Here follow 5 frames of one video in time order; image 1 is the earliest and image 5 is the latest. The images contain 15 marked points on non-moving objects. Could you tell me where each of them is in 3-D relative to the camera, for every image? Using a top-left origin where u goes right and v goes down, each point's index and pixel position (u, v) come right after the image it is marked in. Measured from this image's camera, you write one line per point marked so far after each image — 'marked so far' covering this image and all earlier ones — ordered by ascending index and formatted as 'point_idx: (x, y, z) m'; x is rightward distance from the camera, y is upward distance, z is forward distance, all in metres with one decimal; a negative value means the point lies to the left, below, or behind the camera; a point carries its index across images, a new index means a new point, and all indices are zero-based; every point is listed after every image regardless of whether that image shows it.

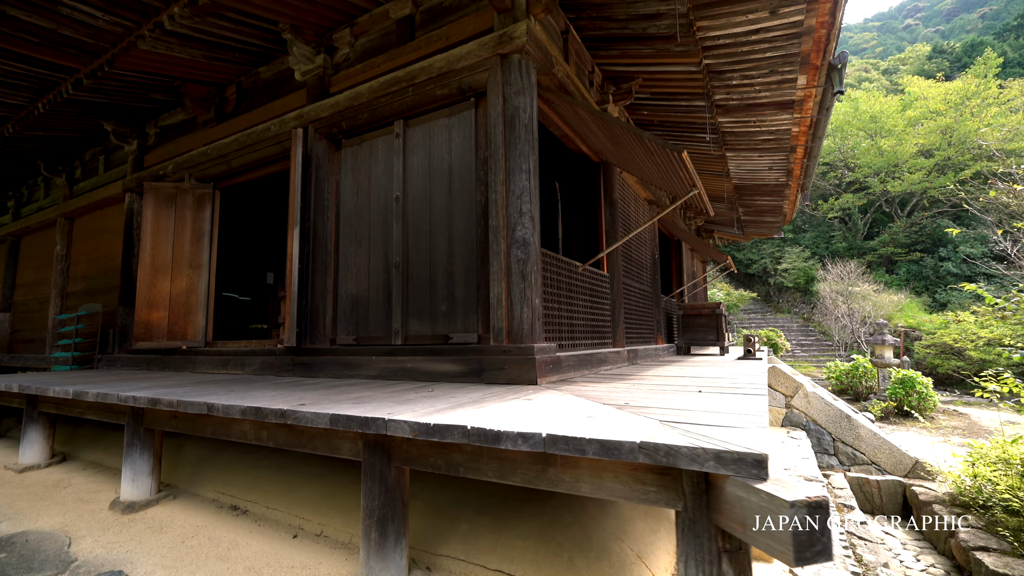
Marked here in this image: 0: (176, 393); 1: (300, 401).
0: (-2.0, -0.6, +2.7) m
1: (-1.0, -0.6, +2.2) m
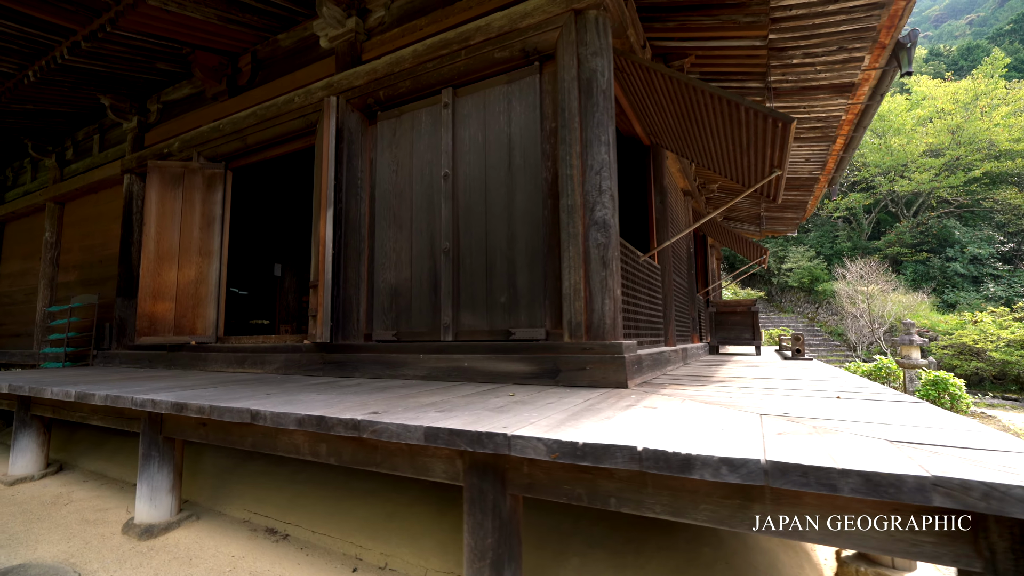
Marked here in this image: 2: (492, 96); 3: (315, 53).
0: (-1.6, -0.6, +2.3) m
1: (-0.6, -0.5, +1.8) m
2: (-0.1, +1.3, +3.1) m
3: (-1.7, +2.1, +4.0) m
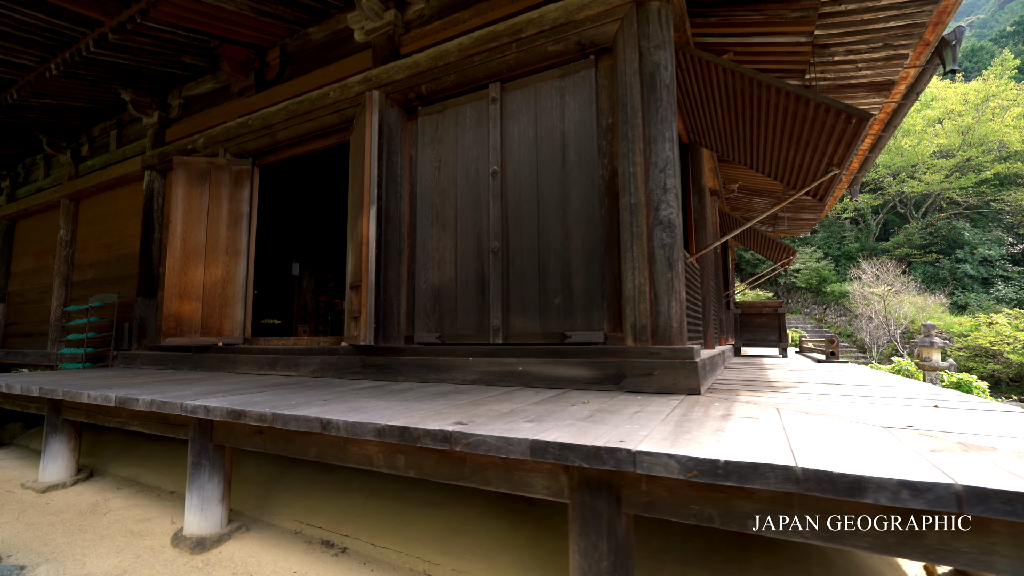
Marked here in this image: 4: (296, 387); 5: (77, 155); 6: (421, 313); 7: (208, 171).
0: (-1.2, -0.6, +2.2) m
1: (-0.2, -0.5, +1.7) m
2: (+0.2, +1.3, +3.0) m
3: (-1.4, +2.1, +3.9) m
4: (-1.3, -0.6, +2.8) m
5: (-5.8, +1.8, +6.1) m
6: (-0.6, -0.2, +3.3) m
7: (-2.9, +1.1, +4.3) m
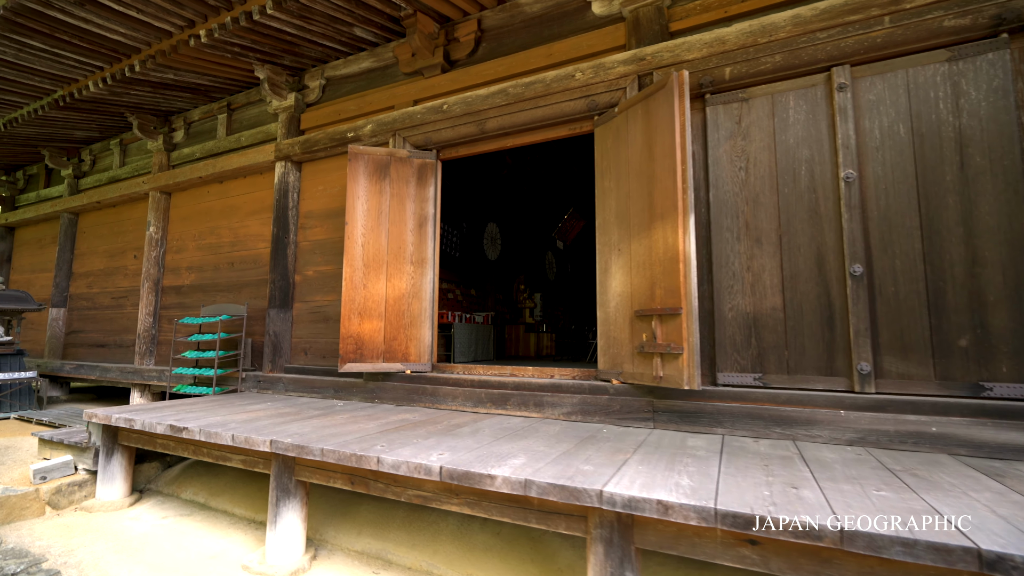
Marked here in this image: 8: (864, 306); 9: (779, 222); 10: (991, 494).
0: (+0.7, -0.7, +1.6) m
1: (+1.7, -0.7, +1.1) m
2: (+2.1, +1.1, +2.4) m
3: (+0.5, +1.9, +3.3) m
4: (+0.6, -0.8, +2.1) m
5: (-4.0, +1.7, +5.3) m
6: (+1.2, -0.3, +2.6) m
7: (-1.0, +1.0, +3.6) m
8: (+1.8, -0.1, +2.4) m
9: (+1.5, +0.4, +2.6) m
10: (+1.6, -0.7, +1.6) m
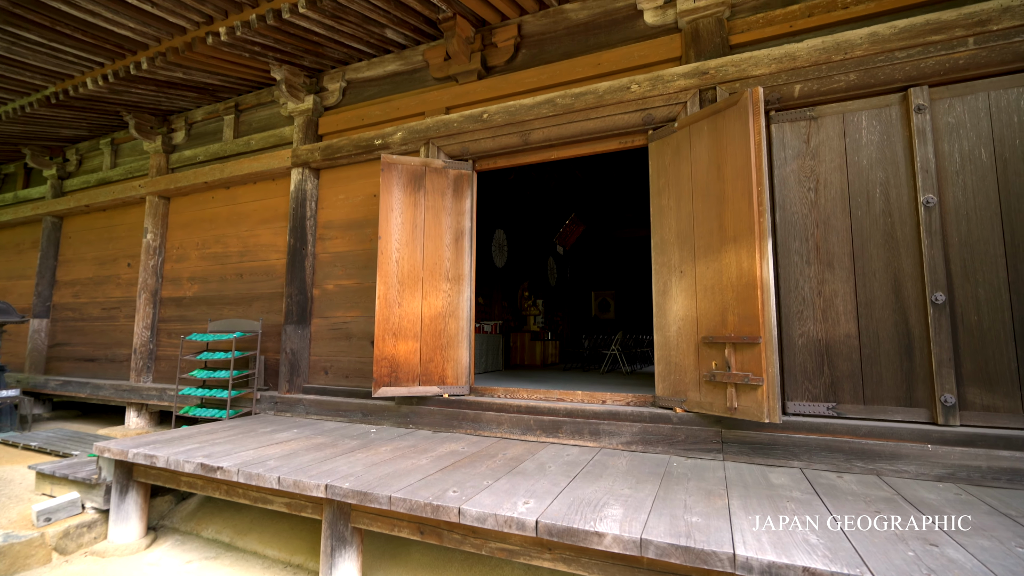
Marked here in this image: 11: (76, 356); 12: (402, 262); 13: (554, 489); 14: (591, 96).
0: (+1.1, -0.9, +1.4) m
1: (+2.1, -0.8, +1.1) m
2: (+2.5, +1.0, +2.3) m
3: (+0.8, +1.8, +3.2) m
4: (+1.0, -0.9, +2.0) m
5: (-3.8, +1.6, +5.0) m
6: (+1.6, -0.5, +2.5) m
7: (-0.7, +0.8, +3.4) m
8: (+2.2, -0.2, +2.3) m
9: (+1.9, +0.2, +2.5) m
10: (+2.0, -0.9, +1.5) m
11: (-5.1, -0.8, +5.4) m
12: (-0.8, +0.2, +3.3) m
13: (+0.2, -0.9, +2.0) m
14: (+0.5, +1.3, +3.0) m
